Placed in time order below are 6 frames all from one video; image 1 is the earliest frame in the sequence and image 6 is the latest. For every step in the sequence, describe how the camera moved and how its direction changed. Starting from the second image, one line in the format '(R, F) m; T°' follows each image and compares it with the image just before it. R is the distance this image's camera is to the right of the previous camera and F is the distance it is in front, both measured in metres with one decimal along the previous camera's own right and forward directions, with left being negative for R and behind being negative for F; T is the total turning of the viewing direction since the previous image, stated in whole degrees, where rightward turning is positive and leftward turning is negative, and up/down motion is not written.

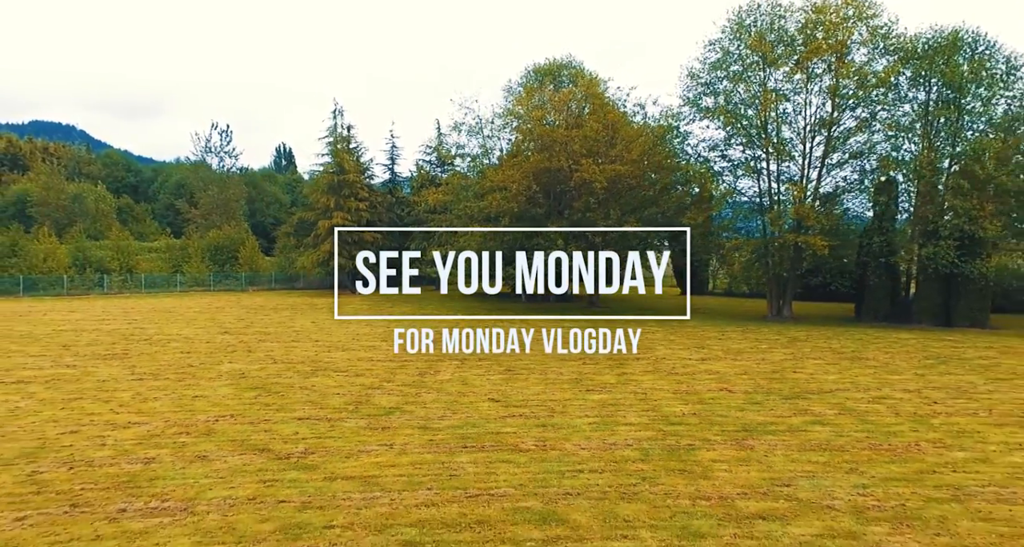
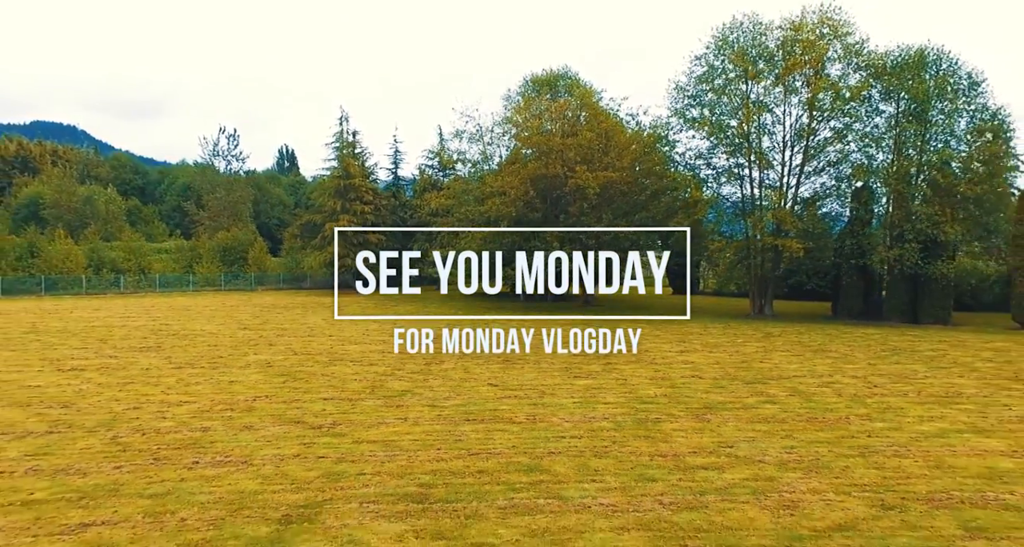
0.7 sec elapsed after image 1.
(+0.1, -1.8) m; 0°
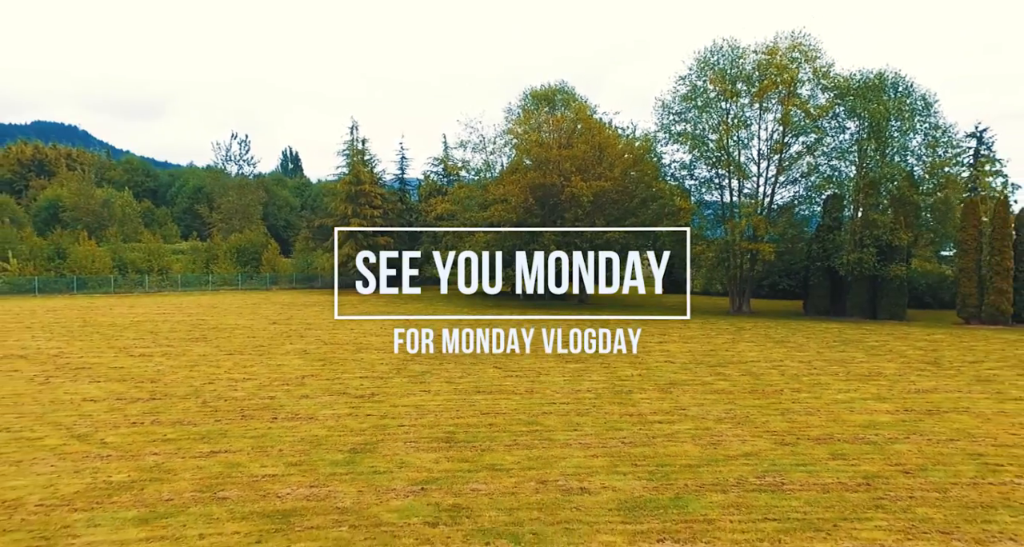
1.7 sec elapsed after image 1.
(0.0, -2.8) m; 0°
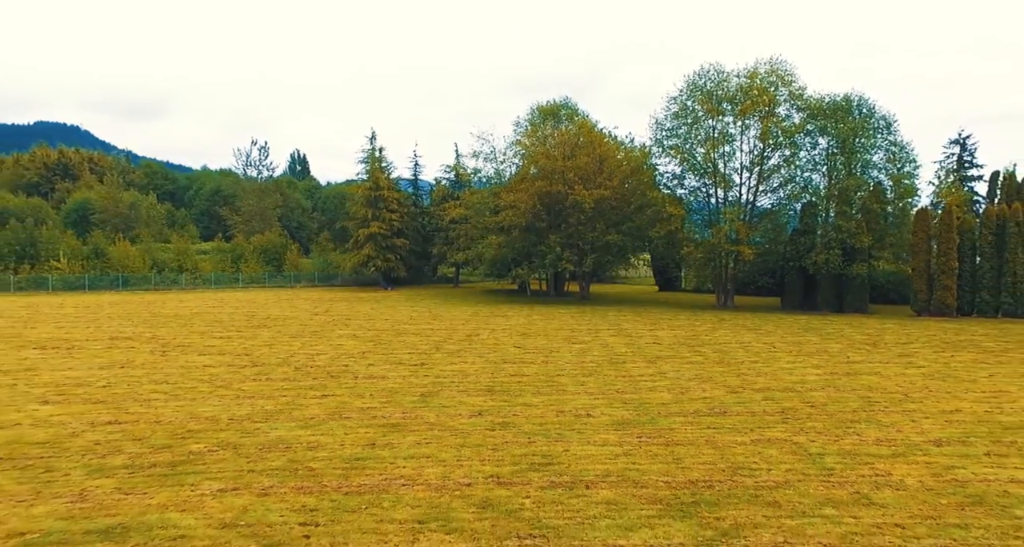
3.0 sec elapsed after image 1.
(-0.4, -3.9) m; 0°
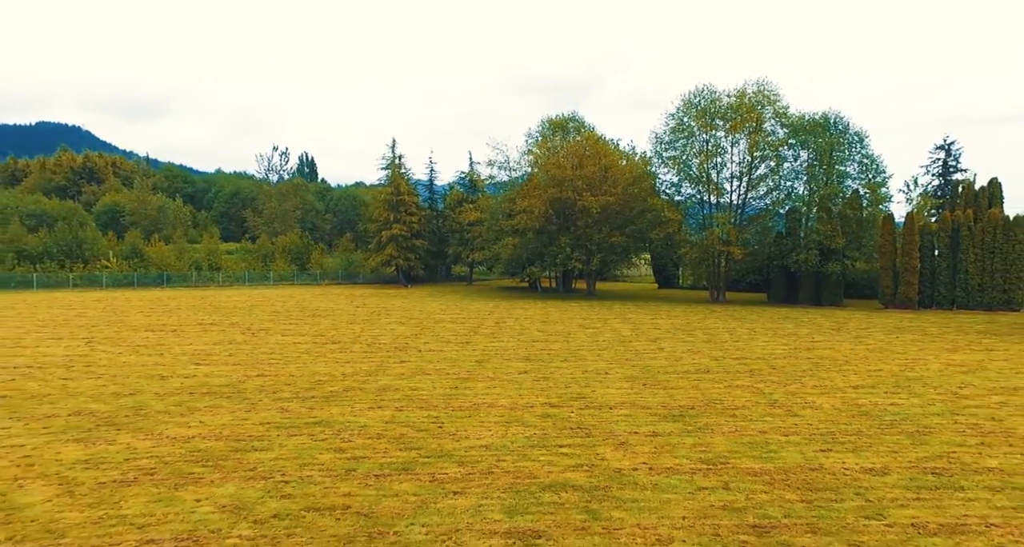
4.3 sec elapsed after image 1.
(-0.7, -4.1) m; 0°
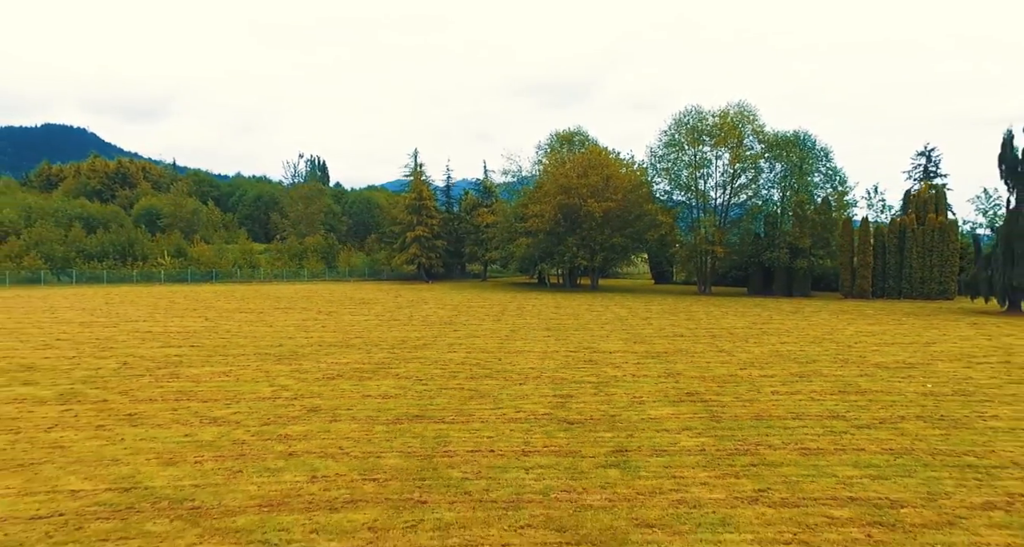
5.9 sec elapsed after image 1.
(-0.7, -5.8) m; 0°
